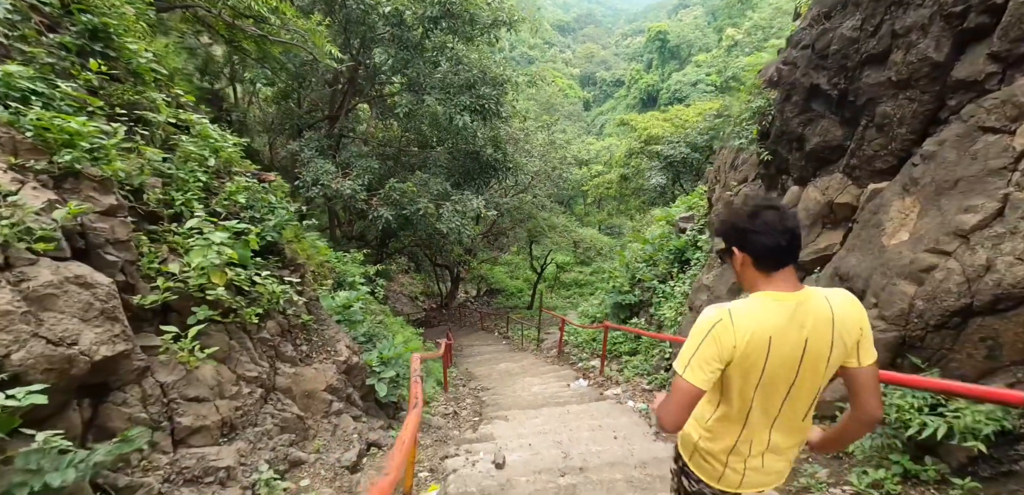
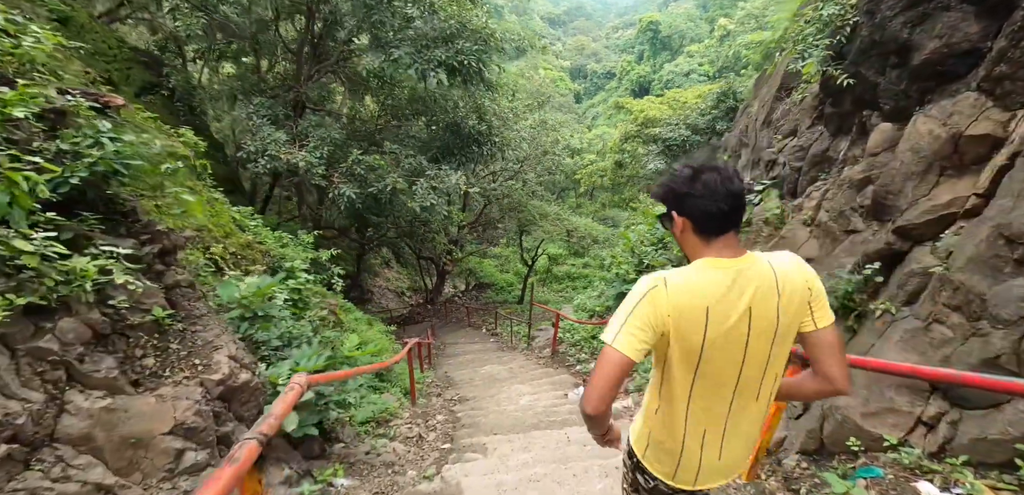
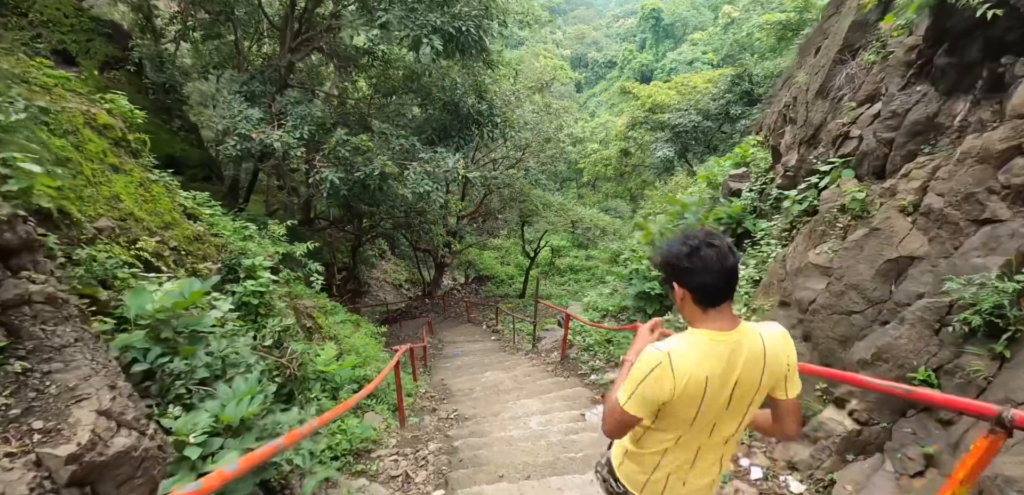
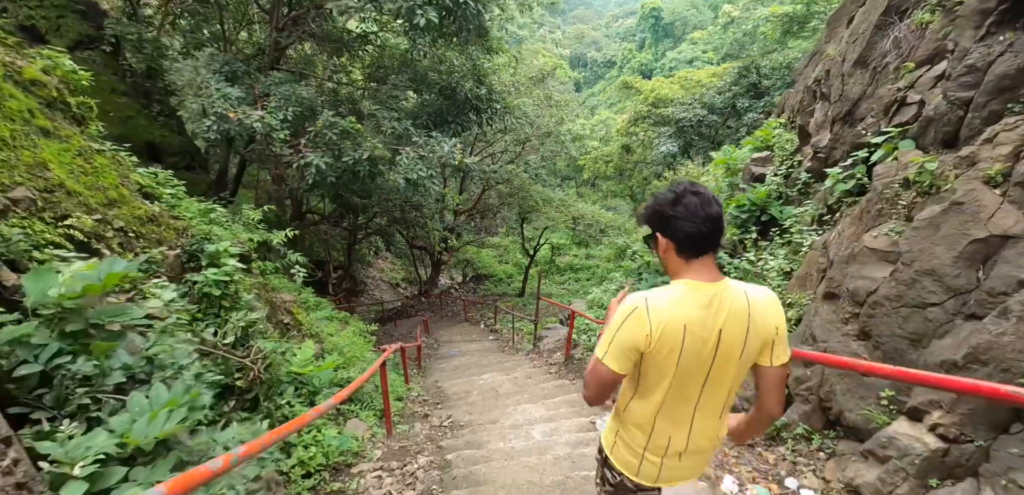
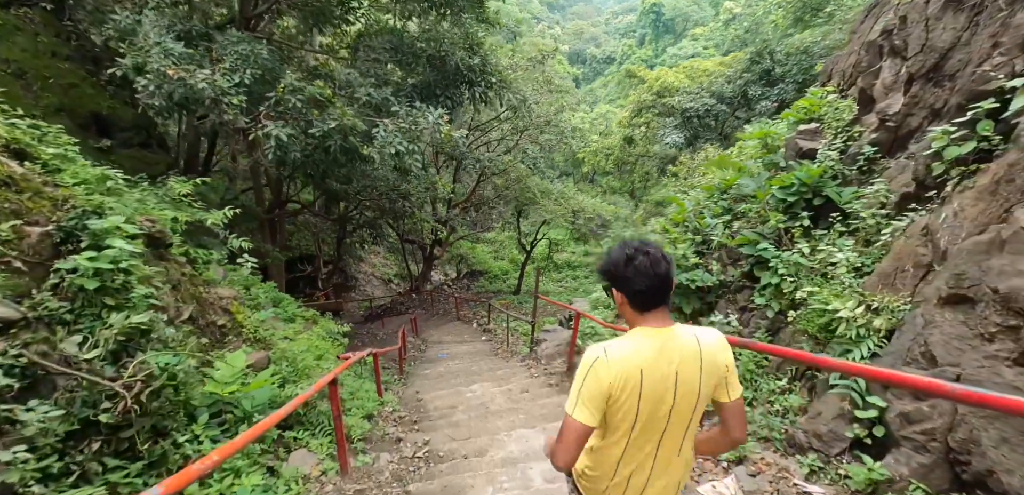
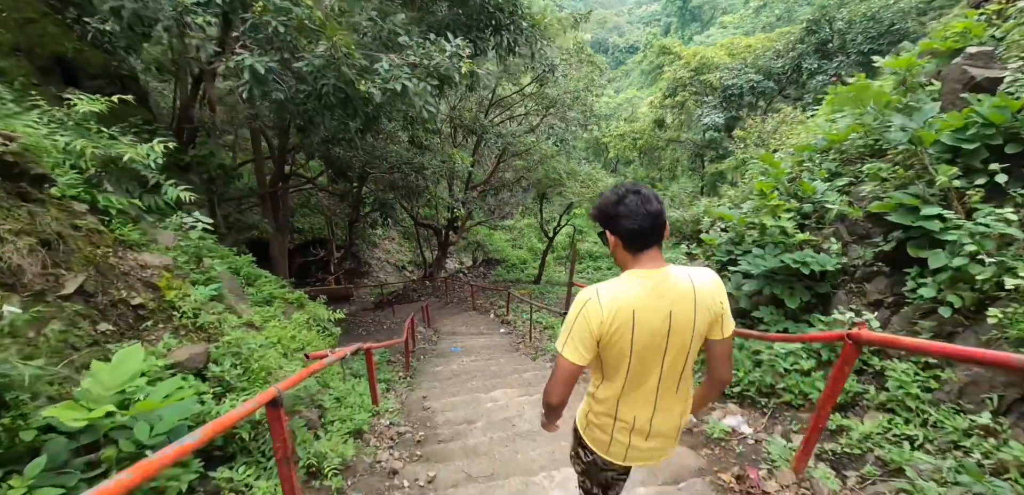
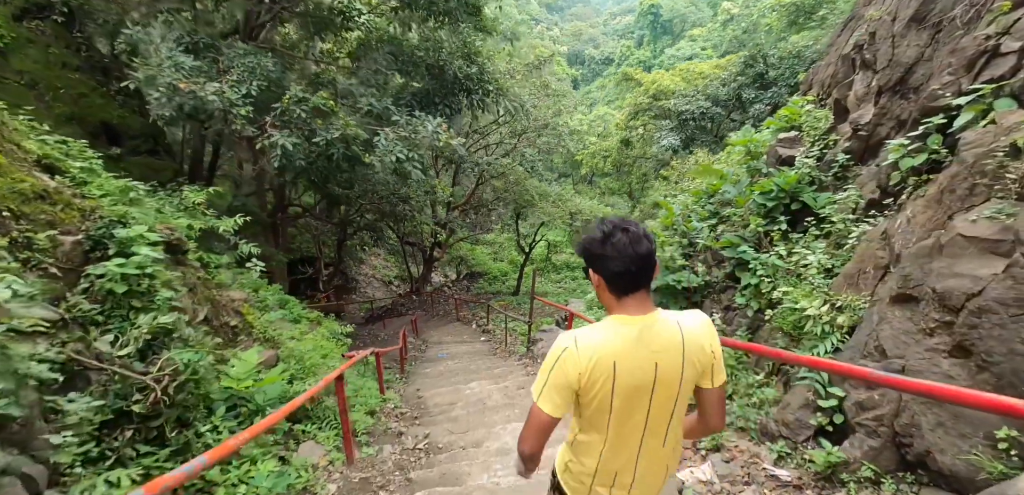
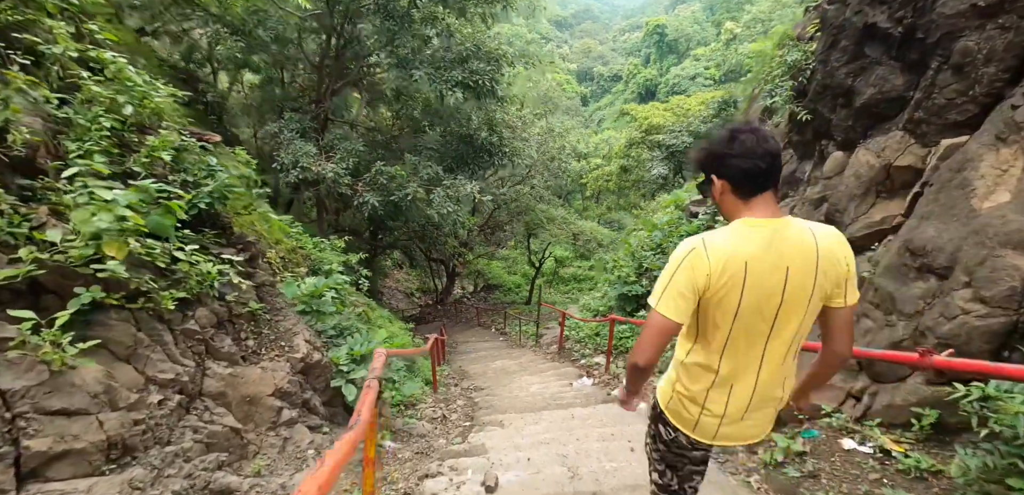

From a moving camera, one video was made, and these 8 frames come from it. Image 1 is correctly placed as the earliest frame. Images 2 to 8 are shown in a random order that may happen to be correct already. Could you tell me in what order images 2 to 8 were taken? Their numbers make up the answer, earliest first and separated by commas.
8, 2, 3, 4, 7, 5, 6
